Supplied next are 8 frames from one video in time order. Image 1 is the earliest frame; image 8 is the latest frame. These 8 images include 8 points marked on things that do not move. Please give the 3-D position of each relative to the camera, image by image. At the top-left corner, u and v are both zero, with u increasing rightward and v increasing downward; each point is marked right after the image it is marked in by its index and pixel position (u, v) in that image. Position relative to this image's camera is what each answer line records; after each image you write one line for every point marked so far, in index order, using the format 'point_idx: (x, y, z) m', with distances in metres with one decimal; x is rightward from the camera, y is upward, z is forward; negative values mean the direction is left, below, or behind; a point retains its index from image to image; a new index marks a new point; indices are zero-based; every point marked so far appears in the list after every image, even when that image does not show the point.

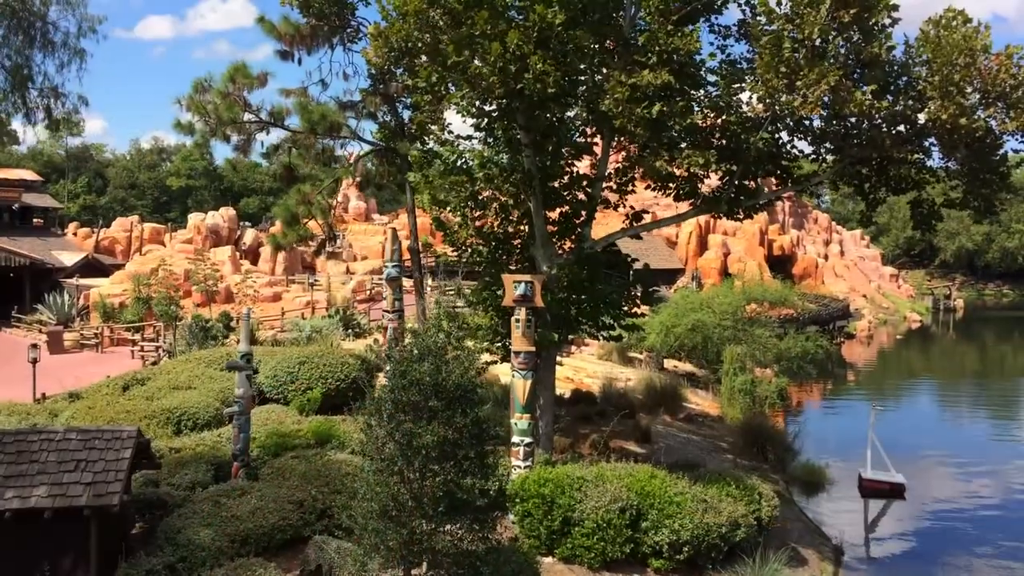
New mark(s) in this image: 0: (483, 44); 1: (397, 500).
0: (-0.3, +2.4, +9.1) m
1: (-0.8, -1.6, +6.8) m
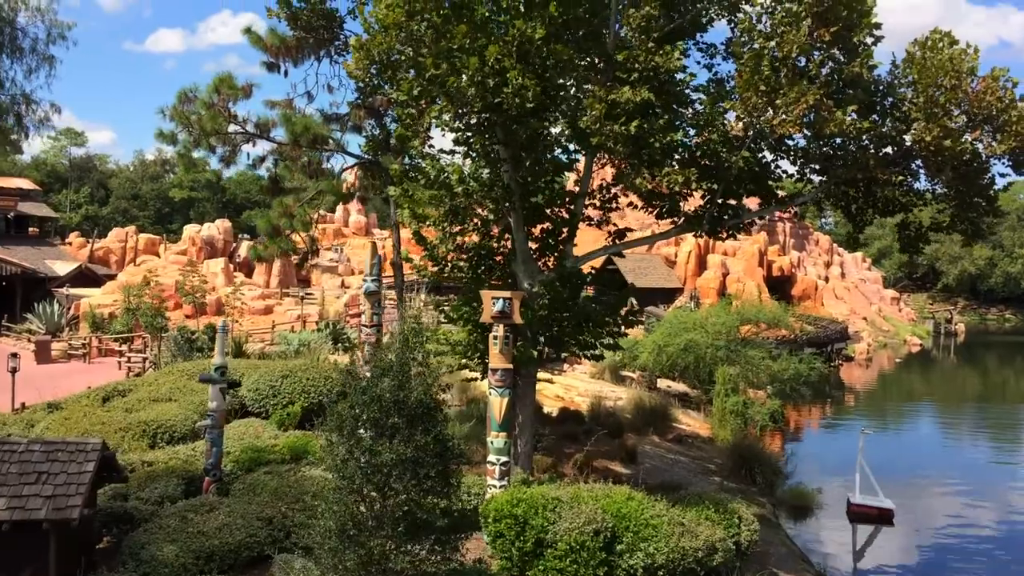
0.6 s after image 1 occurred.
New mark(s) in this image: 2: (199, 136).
0: (-0.5, +2.3, +9.0) m
1: (-1.1, -1.7, +6.6) m
2: (-4.3, +2.1, +12.8) m
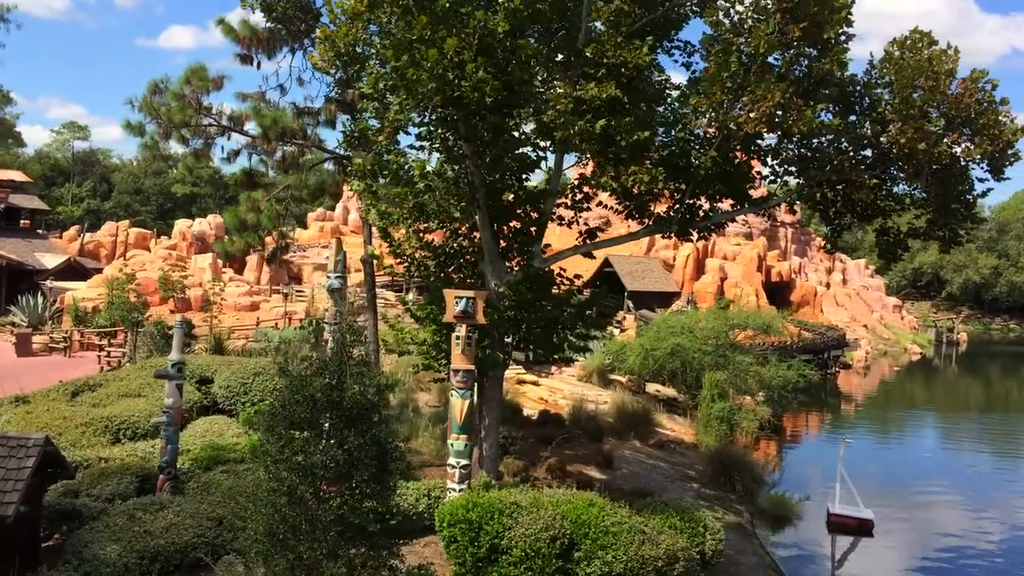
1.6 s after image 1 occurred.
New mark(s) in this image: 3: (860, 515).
0: (-0.9, +2.3, +8.8) m
1: (-1.6, -1.6, +6.4) m
2: (-4.7, +2.2, +12.6) m
3: (+5.7, -3.7, +15.2) m
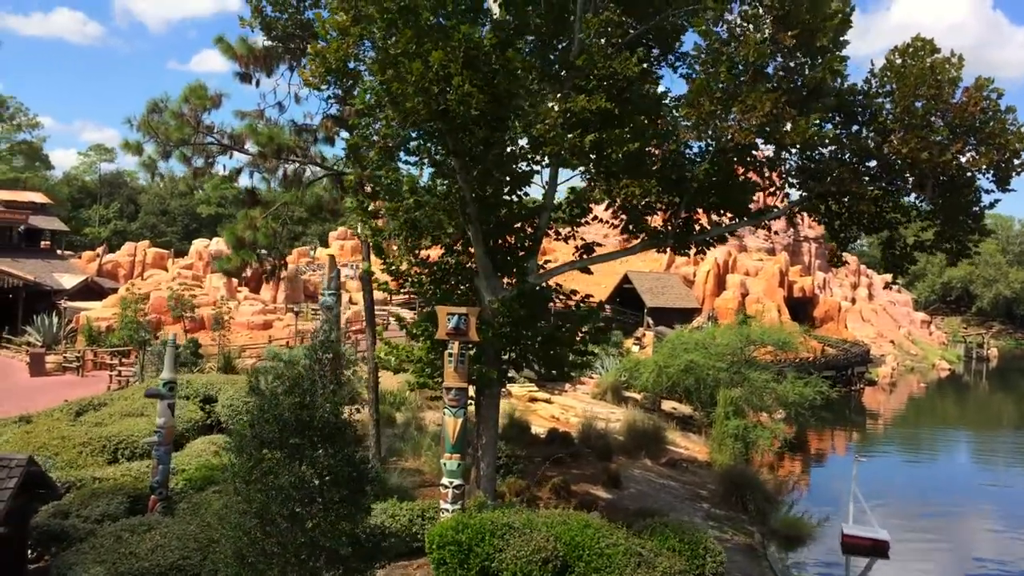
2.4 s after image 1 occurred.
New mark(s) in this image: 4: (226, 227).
0: (-1.0, +2.1, +8.7) m
1: (-1.7, -1.7, +6.2) m
2: (-4.7, +1.9, +12.6) m
3: (+5.8, -4.0, +14.8) m
4: (-3.9, +0.8, +12.6) m
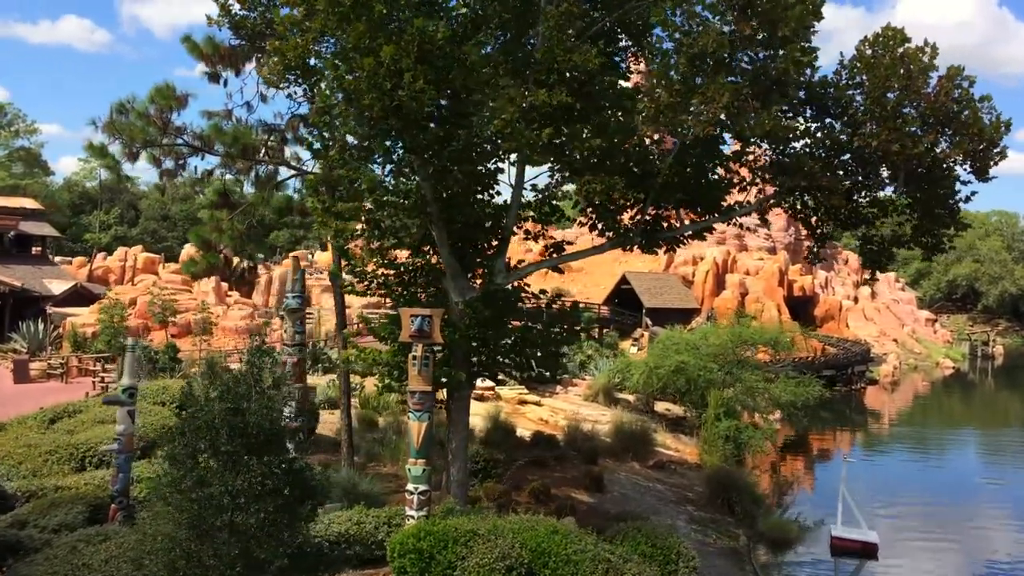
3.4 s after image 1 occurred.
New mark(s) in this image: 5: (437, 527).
0: (-1.4, +2.1, +8.5) m
1: (-2.1, -1.8, +6.0) m
2: (-5.1, +1.9, +12.4) m
3: (+5.5, -3.9, +14.5) m
4: (-4.2, +0.8, +12.3) m
5: (-0.7, -2.3, +9.0) m
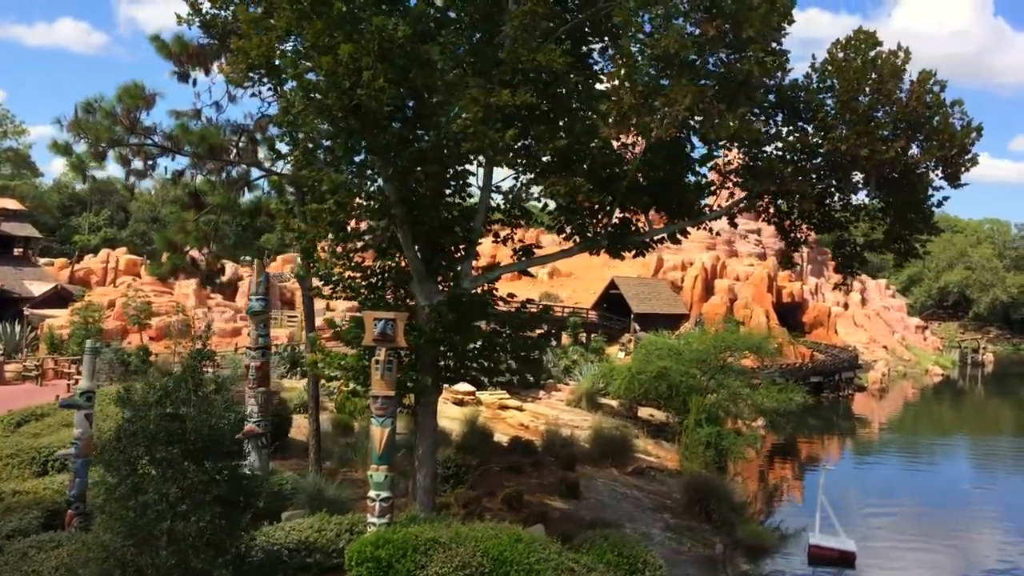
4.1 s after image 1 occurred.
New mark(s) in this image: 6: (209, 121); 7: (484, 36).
0: (-1.7, +2.1, +8.3) m
1: (-2.4, -1.8, +5.8) m
2: (-5.4, +1.8, +12.2) m
3: (+5.1, -4.0, +14.3) m
4: (-4.6, +0.8, +12.2) m
5: (-1.1, -2.4, +8.8) m
6: (-4.1, +2.3, +12.6) m
7: (-0.3, +2.5, +9.3) m
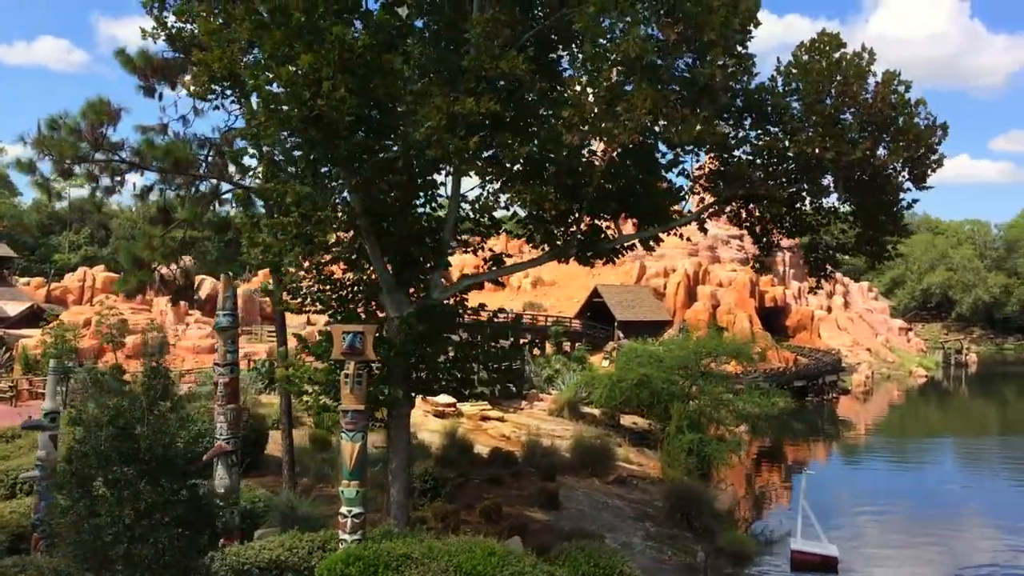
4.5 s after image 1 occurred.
0: (-2.1, +2.0, +8.2) m
1: (-2.7, -1.9, +5.7) m
2: (-5.8, +1.6, +12.1) m
3: (+4.8, -4.1, +14.2) m
4: (-5.0, +0.5, +12.0) m
5: (-1.3, -2.5, +8.7) m
6: (-4.5, +2.0, +12.4) m
7: (-0.6, +2.4, +9.2) m
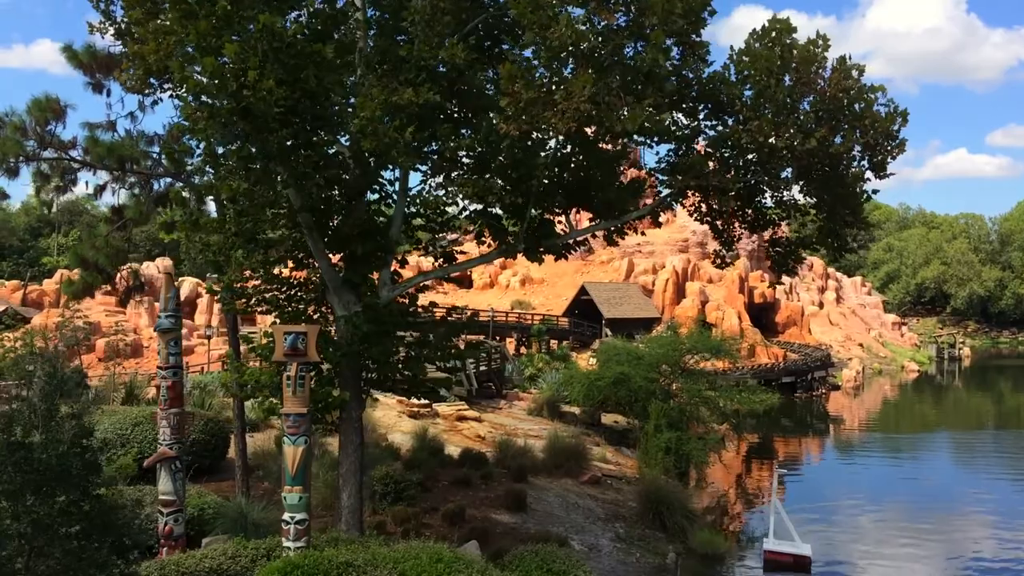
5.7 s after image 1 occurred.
0: (-2.6, +2.0, +7.9) m
1: (-3.2, -1.9, +5.4) m
2: (-6.4, +1.6, +11.7) m
3: (+4.3, -4.0, +14.0) m
4: (-5.5, +0.5, +11.7) m
5: (-1.8, -2.5, +8.4) m
6: (-5.0, +2.0, +12.1) m
7: (-1.2, +2.4, +8.9) m
